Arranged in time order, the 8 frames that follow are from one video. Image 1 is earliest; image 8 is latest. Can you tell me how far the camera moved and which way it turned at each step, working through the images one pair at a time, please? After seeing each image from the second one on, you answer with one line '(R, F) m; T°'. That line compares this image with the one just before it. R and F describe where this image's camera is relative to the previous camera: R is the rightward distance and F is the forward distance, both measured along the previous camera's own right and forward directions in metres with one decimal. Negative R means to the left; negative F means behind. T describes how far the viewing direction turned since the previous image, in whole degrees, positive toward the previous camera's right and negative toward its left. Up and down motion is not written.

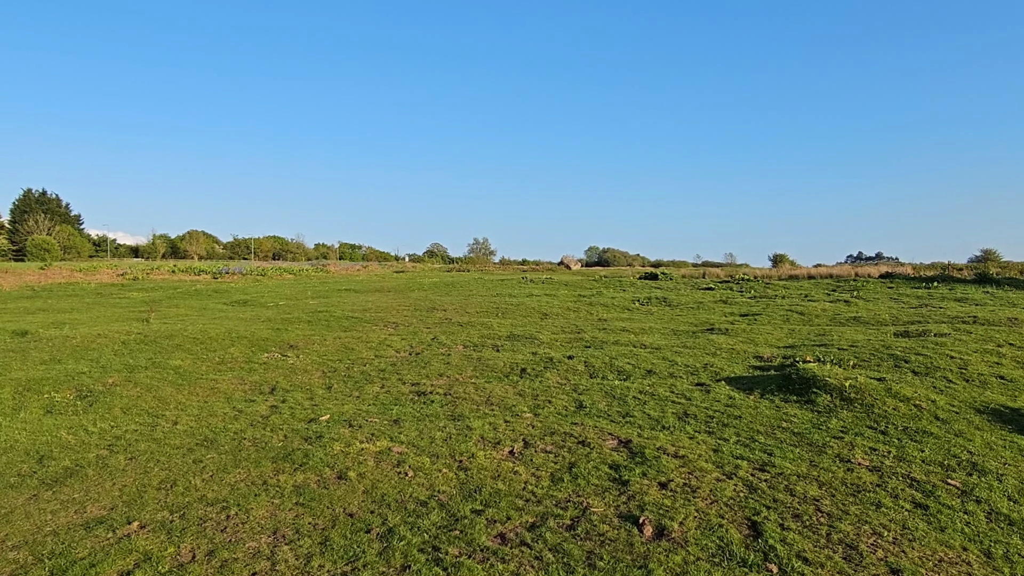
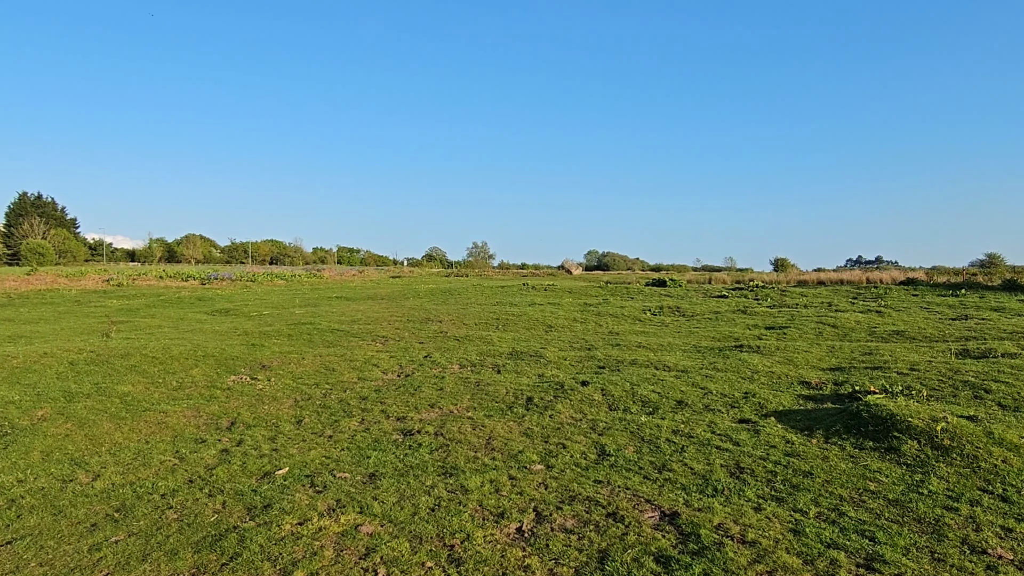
(-0.1, +1.5) m; 0°
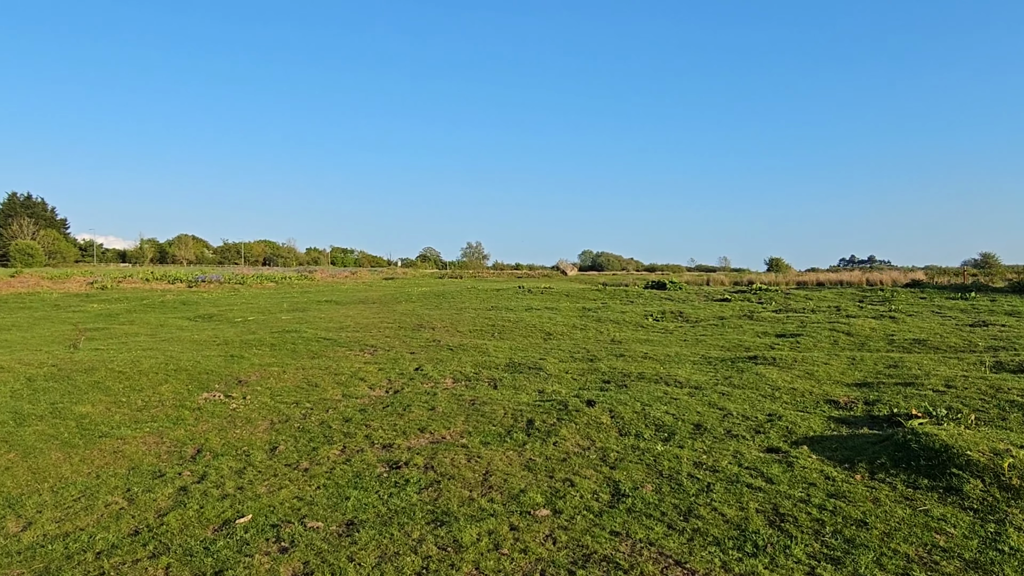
(0.0, +0.8) m; 0°
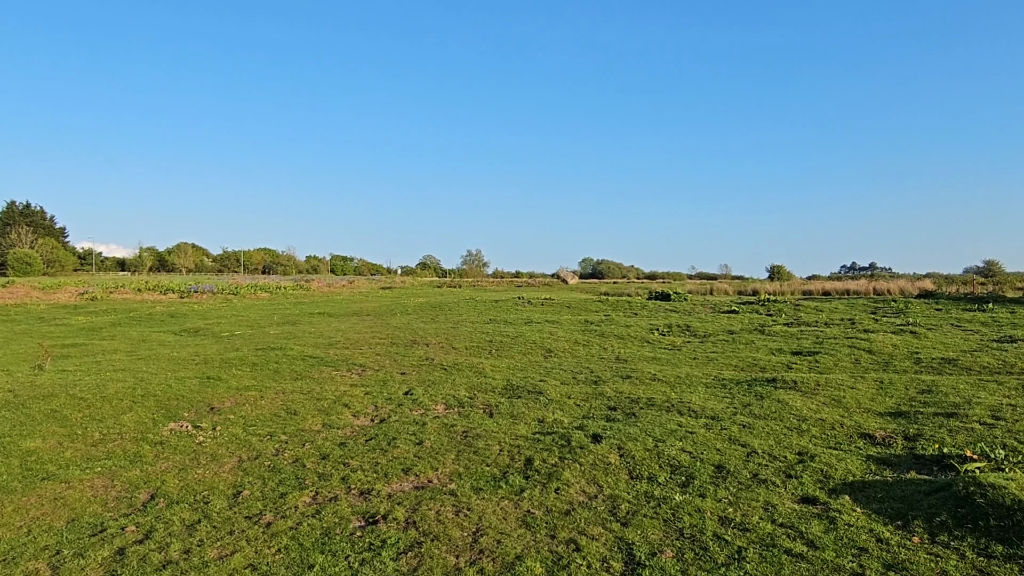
(0.0, +0.8) m; 0°
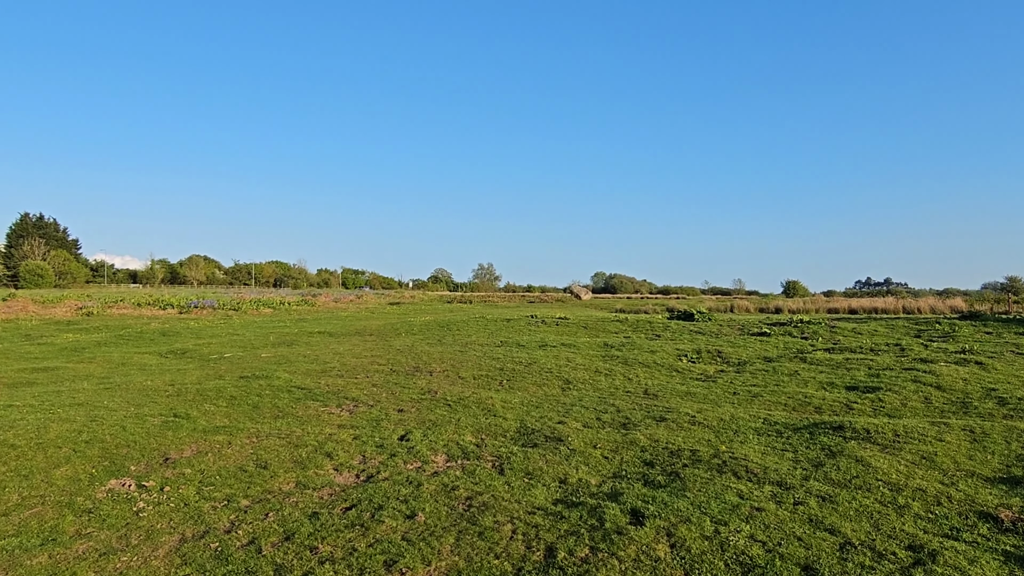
(0.0, +1.5) m; -1°
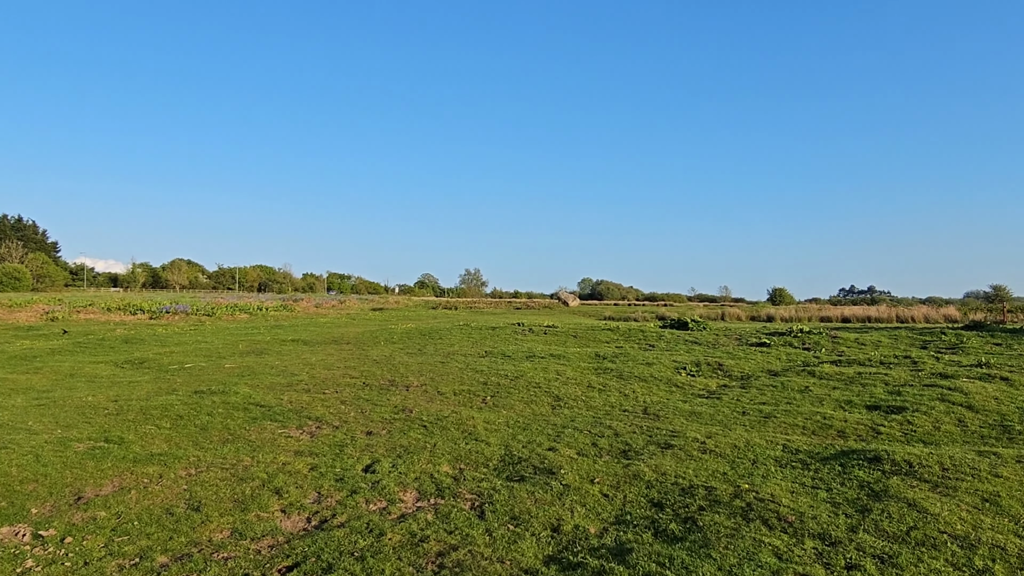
(0.0, +1.2) m; +1°
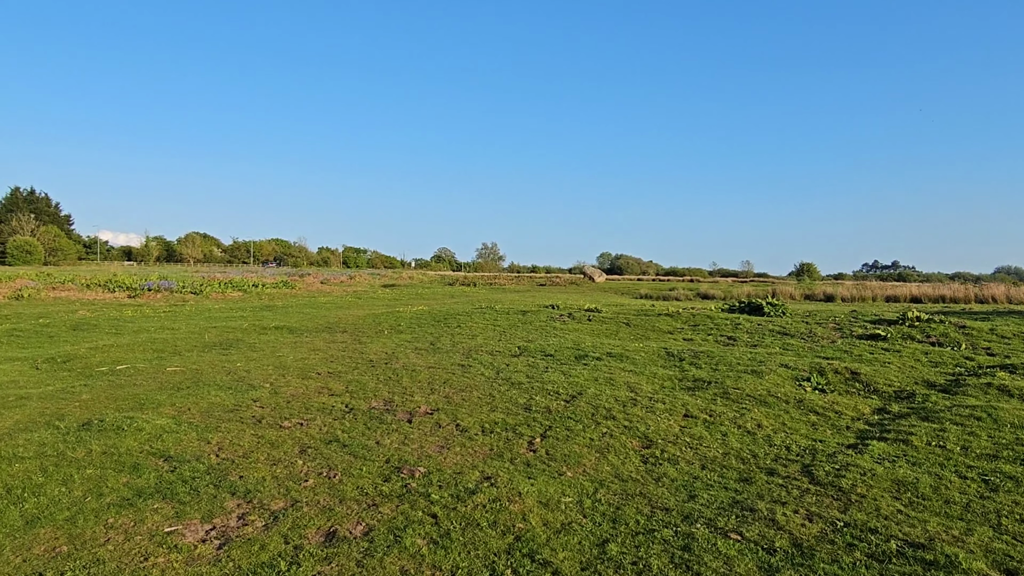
(-0.4, +4.2) m; -1°
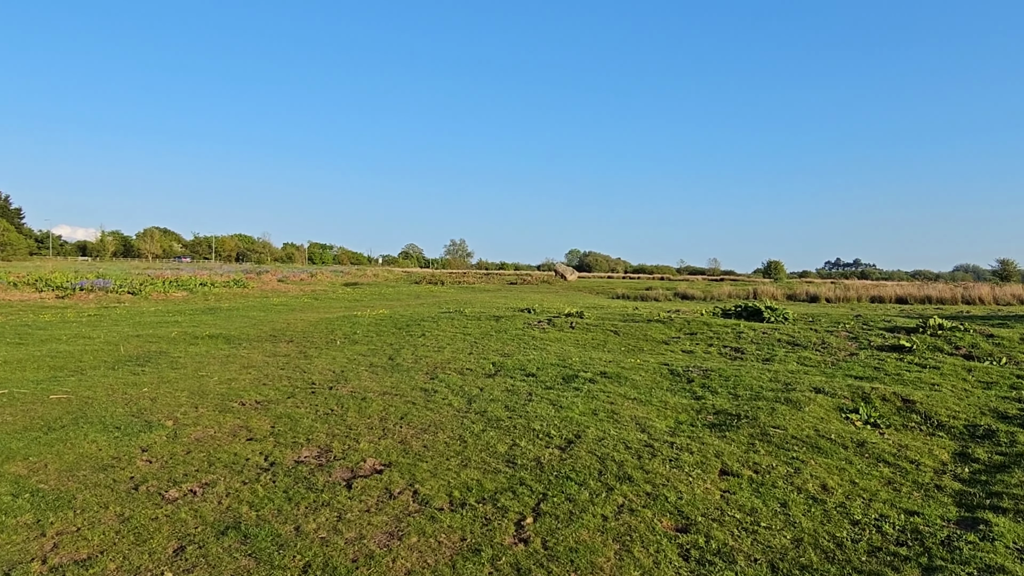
(-0.1, +2.1) m; +2°
